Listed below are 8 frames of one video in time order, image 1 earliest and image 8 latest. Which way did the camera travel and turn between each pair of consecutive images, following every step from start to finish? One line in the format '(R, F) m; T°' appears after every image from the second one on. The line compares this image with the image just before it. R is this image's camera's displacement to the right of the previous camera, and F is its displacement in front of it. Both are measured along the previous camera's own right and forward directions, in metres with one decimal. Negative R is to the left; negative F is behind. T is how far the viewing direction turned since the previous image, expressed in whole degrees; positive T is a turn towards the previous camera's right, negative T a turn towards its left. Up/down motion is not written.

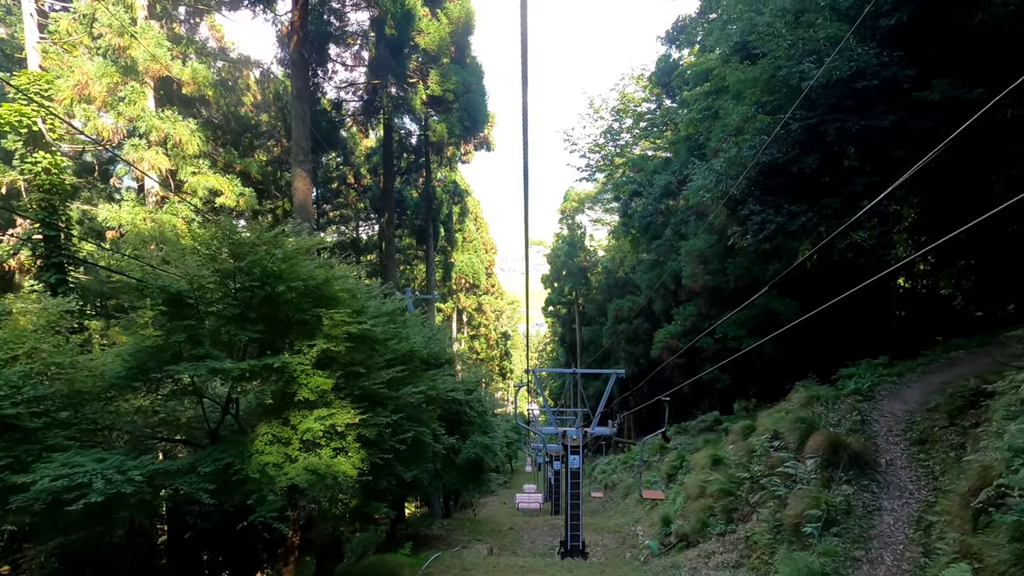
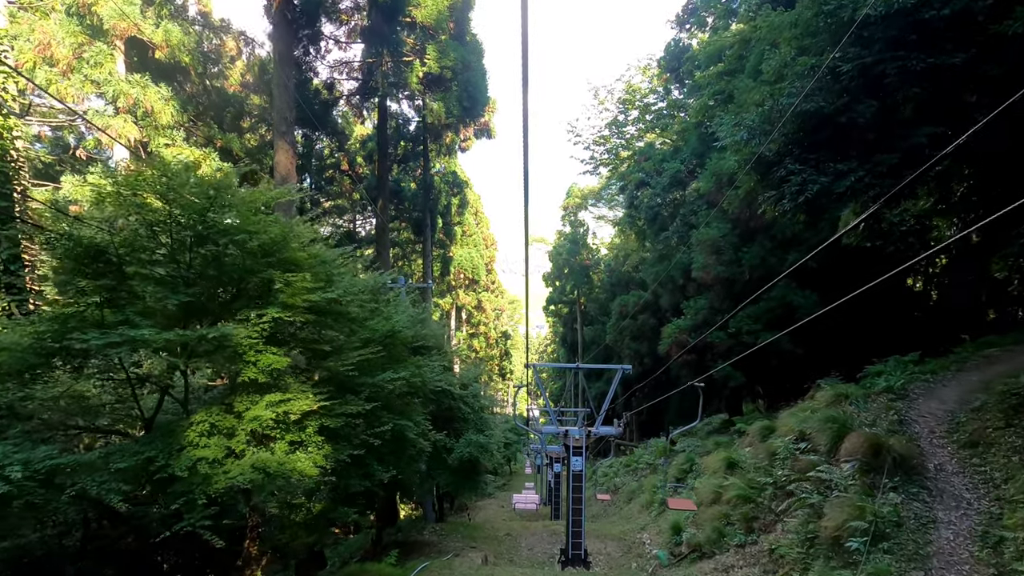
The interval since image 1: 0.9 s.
(0.0, +1.0) m; 0°
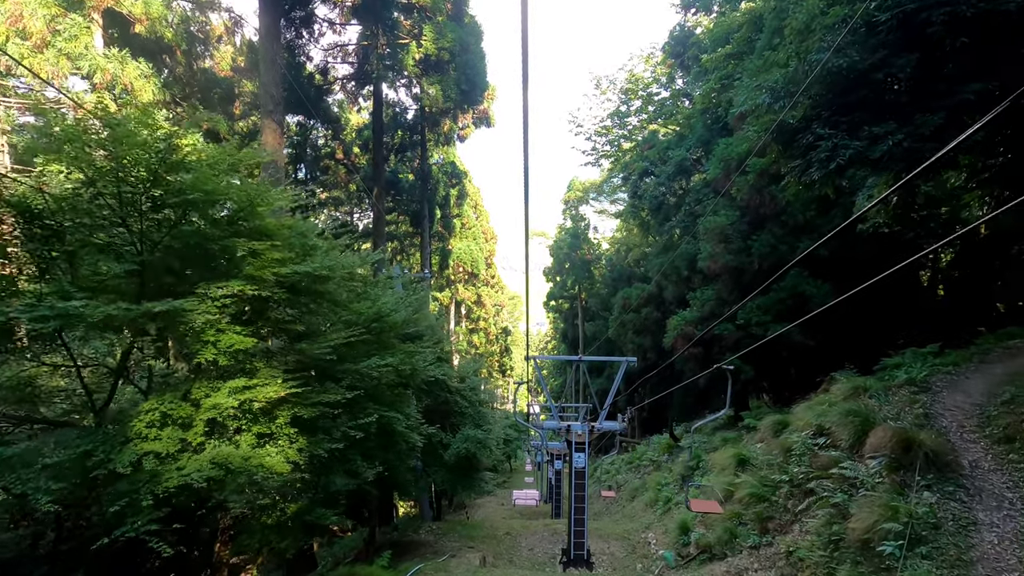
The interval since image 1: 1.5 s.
(0.0, +0.6) m; 0°
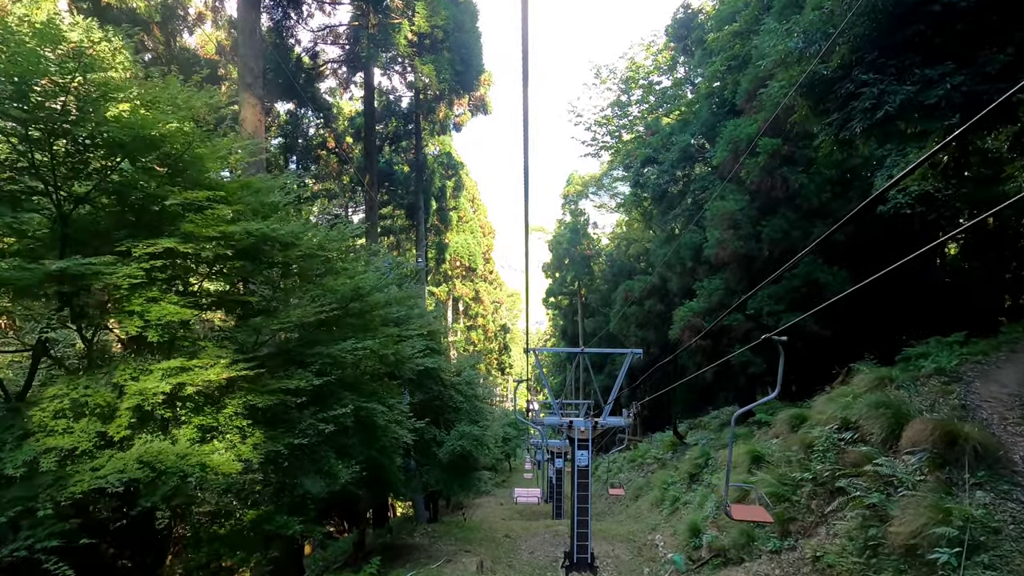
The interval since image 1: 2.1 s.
(0.0, +0.7) m; 0°
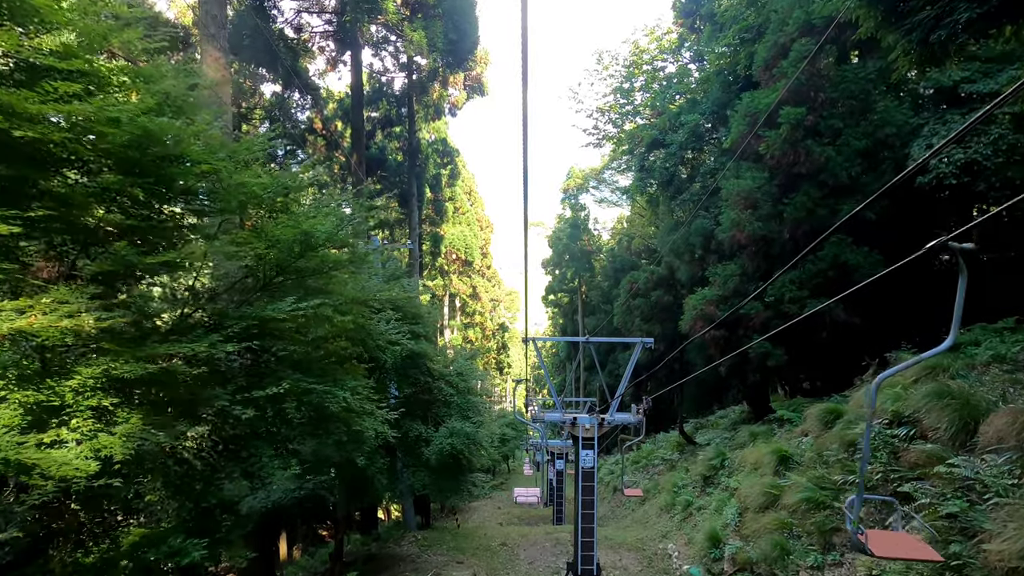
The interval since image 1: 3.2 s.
(0.0, +1.2) m; 0°
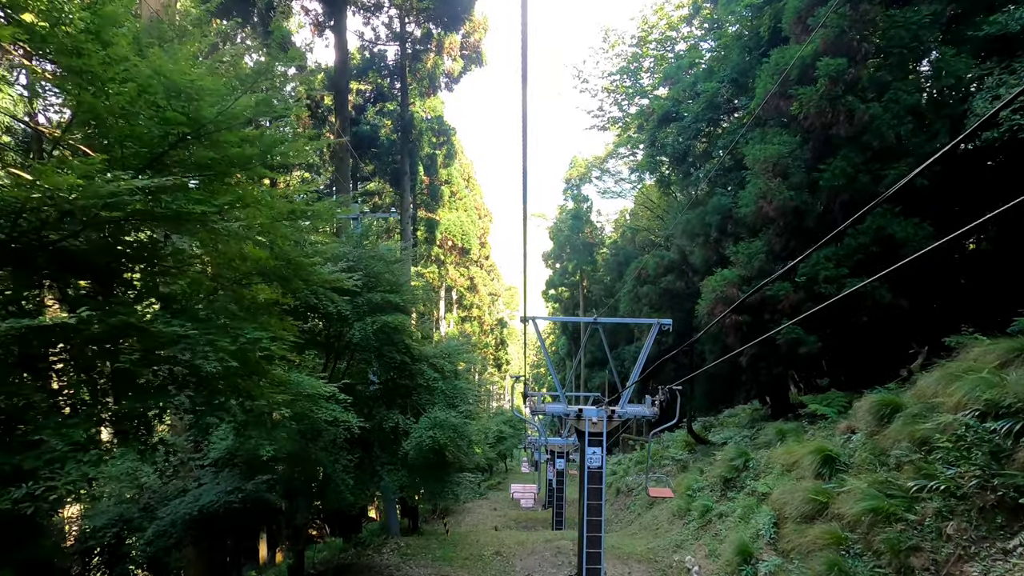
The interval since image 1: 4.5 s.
(0.0, +1.4) m; 0°
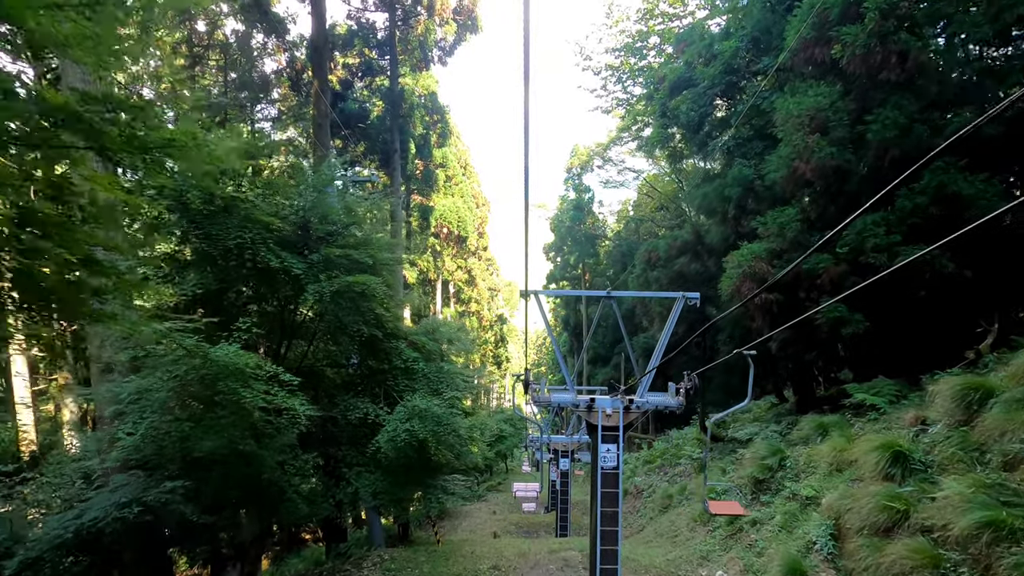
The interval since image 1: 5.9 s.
(0.0, +1.5) m; 0°
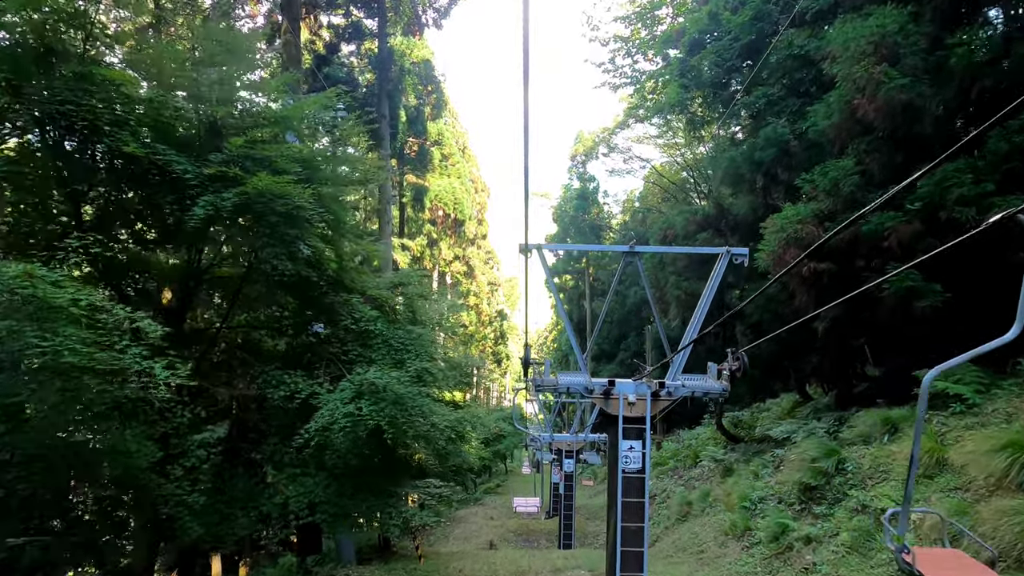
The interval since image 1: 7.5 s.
(+0.1, +1.7) m; 0°
